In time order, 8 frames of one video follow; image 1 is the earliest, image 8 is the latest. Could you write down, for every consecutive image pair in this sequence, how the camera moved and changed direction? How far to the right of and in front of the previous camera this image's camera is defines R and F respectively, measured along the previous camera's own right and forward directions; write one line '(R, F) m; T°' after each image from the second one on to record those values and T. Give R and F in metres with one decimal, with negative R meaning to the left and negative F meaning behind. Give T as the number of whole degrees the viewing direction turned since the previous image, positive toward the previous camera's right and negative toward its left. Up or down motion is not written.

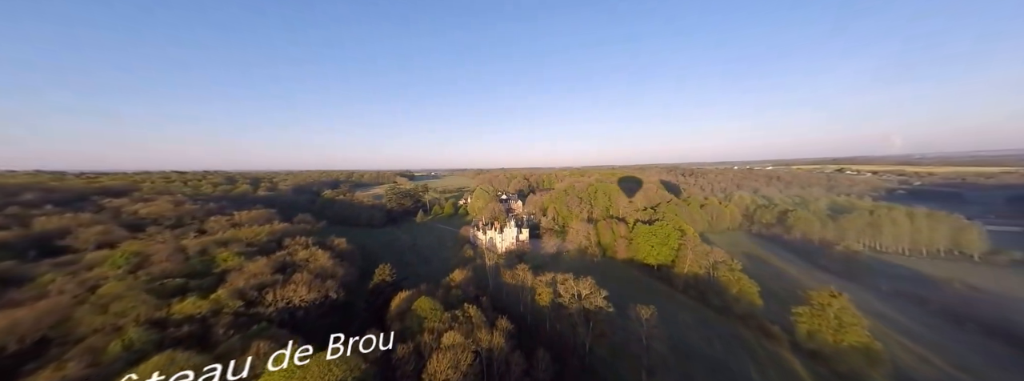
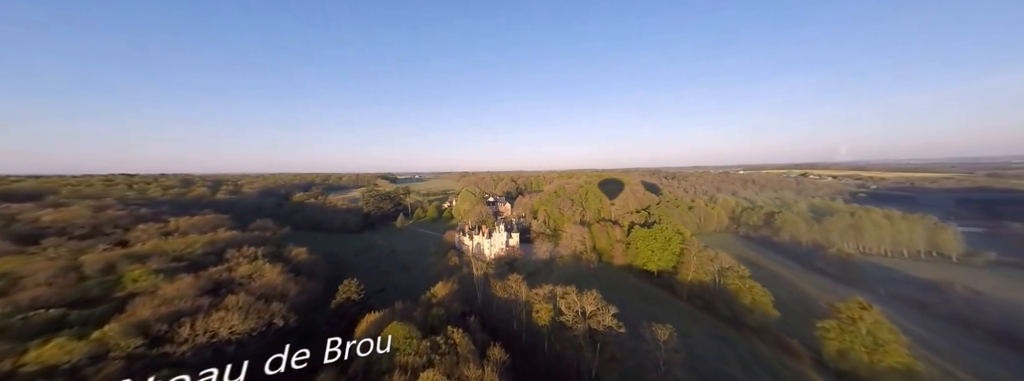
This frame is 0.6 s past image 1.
(-0.5, +2.9) m; +3°
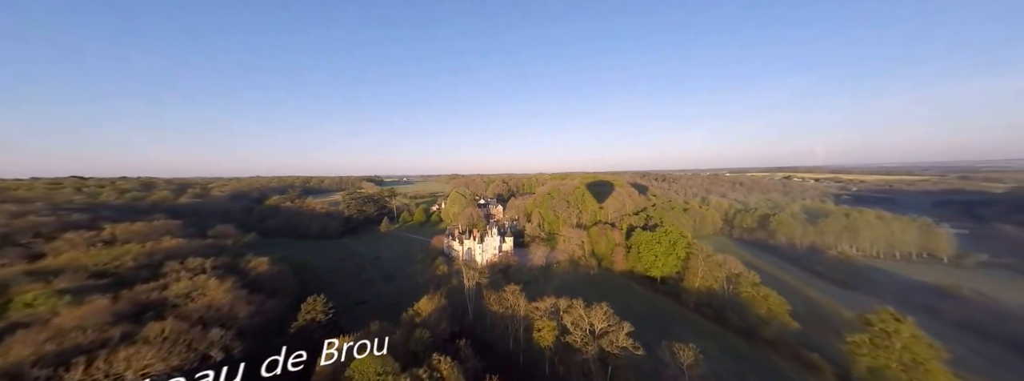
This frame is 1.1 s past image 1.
(-0.4, +2.3) m; +2°
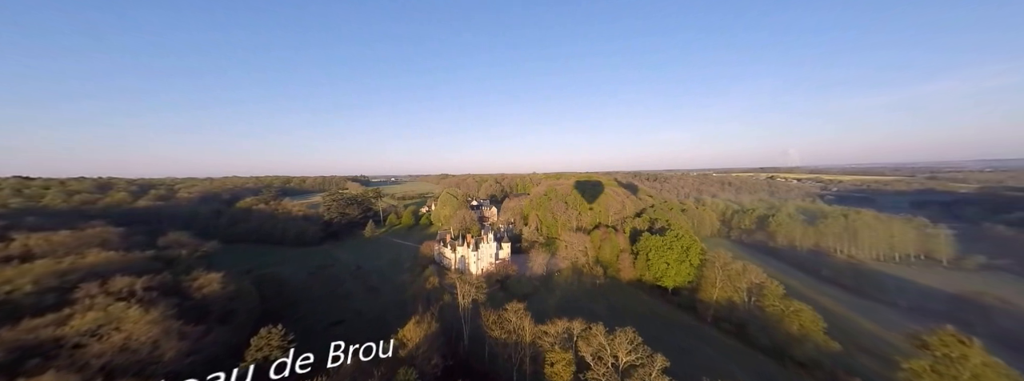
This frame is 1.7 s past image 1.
(-0.8, +2.6) m; +2°
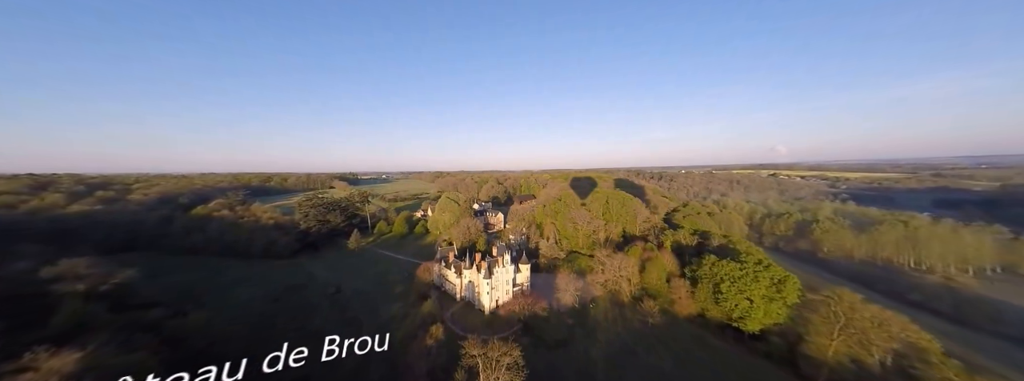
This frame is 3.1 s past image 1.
(-1.9, +6.7) m; +1°
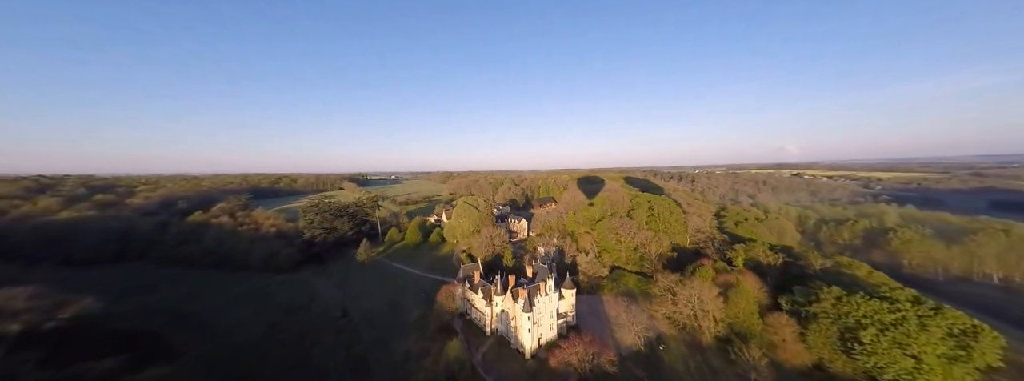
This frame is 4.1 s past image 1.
(-2.4, +4.7) m; -2°
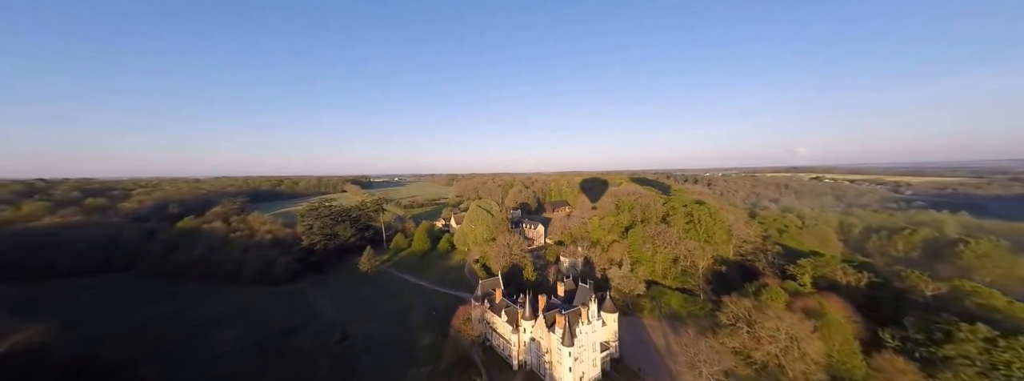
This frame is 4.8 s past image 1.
(-1.3, +3.3) m; -1°
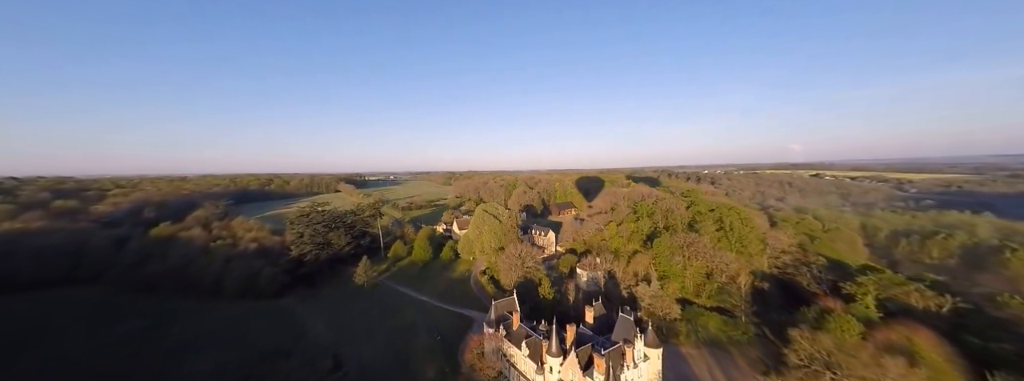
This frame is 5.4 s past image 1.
(-1.3, +3.0) m; +1°
